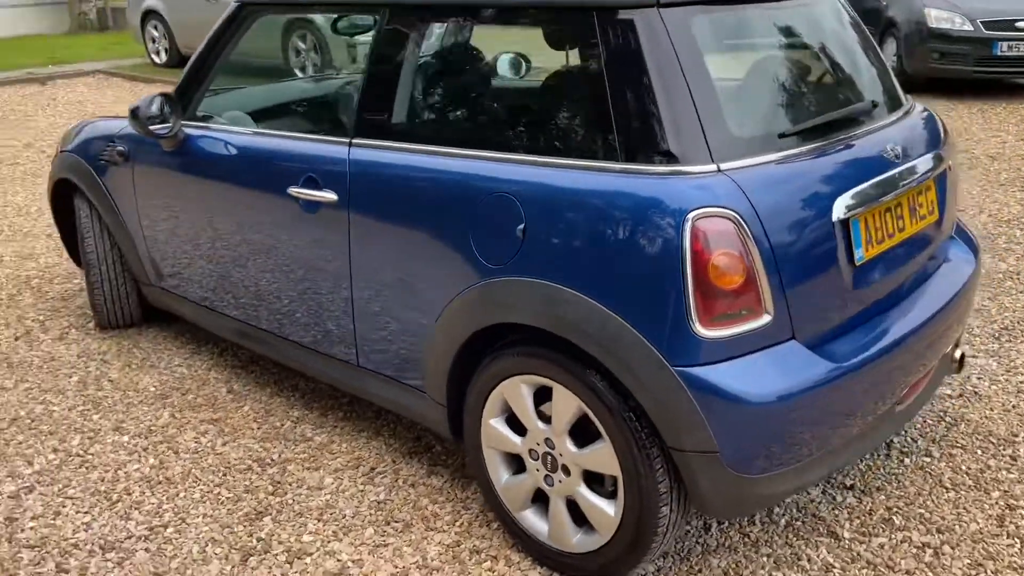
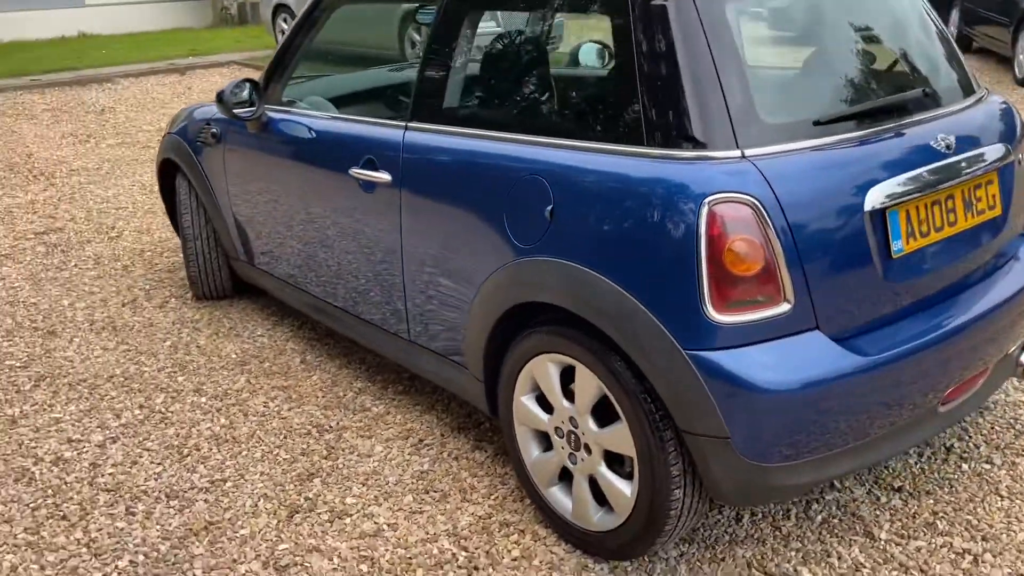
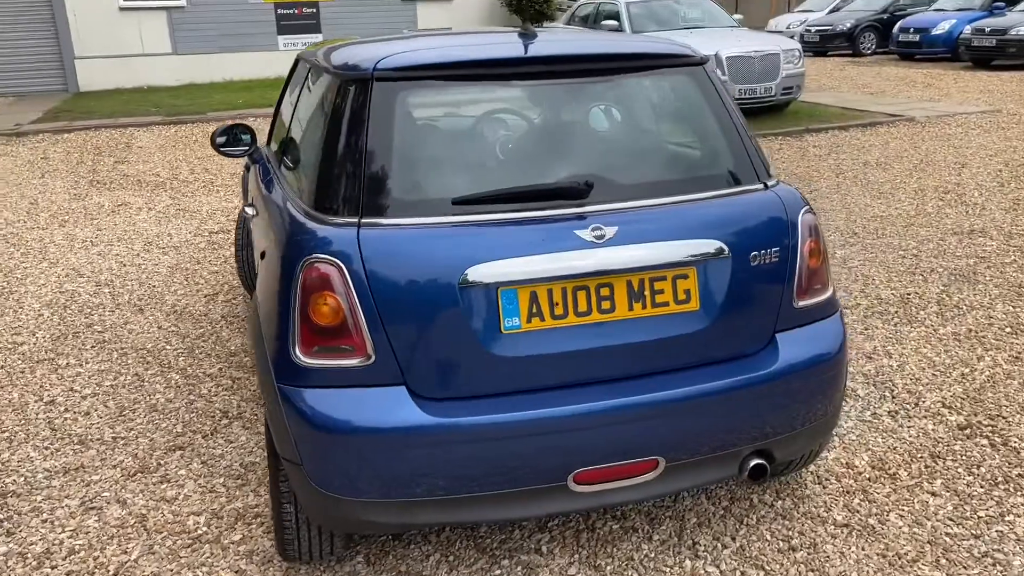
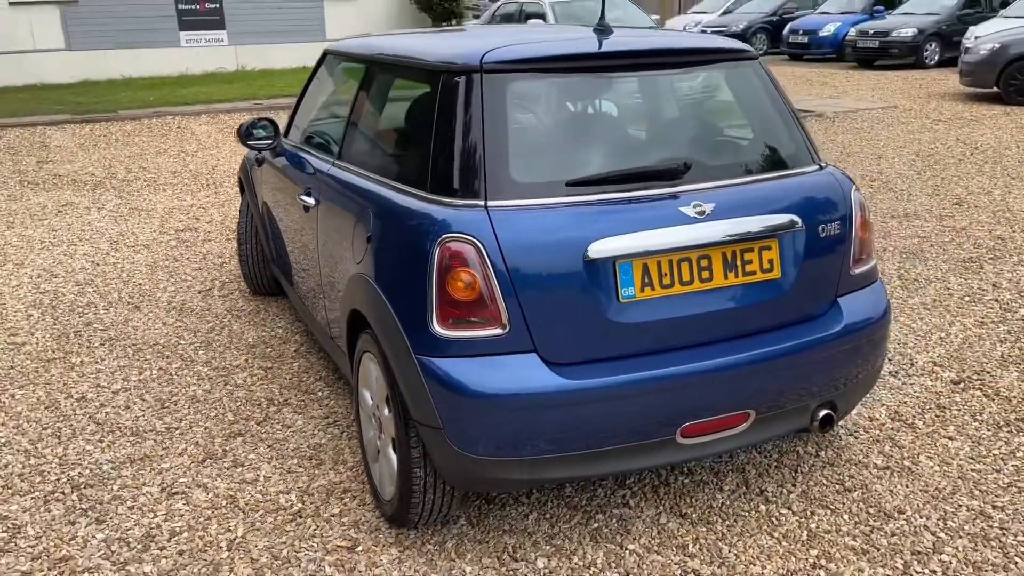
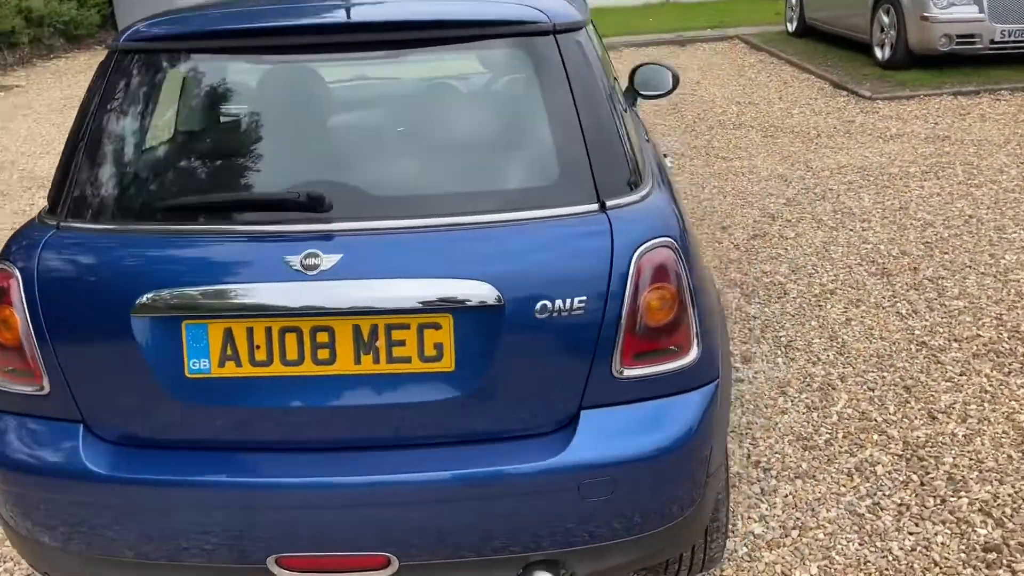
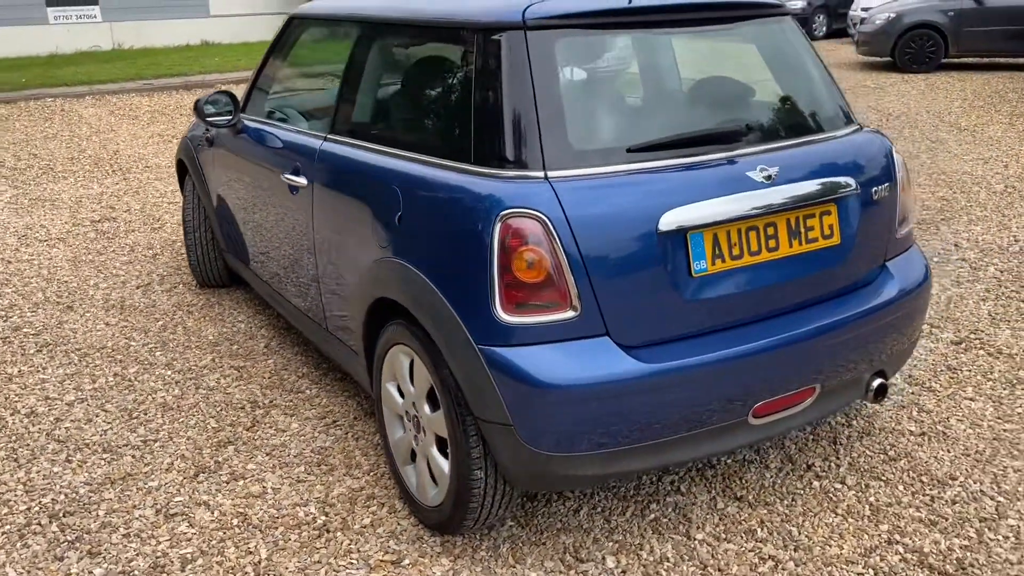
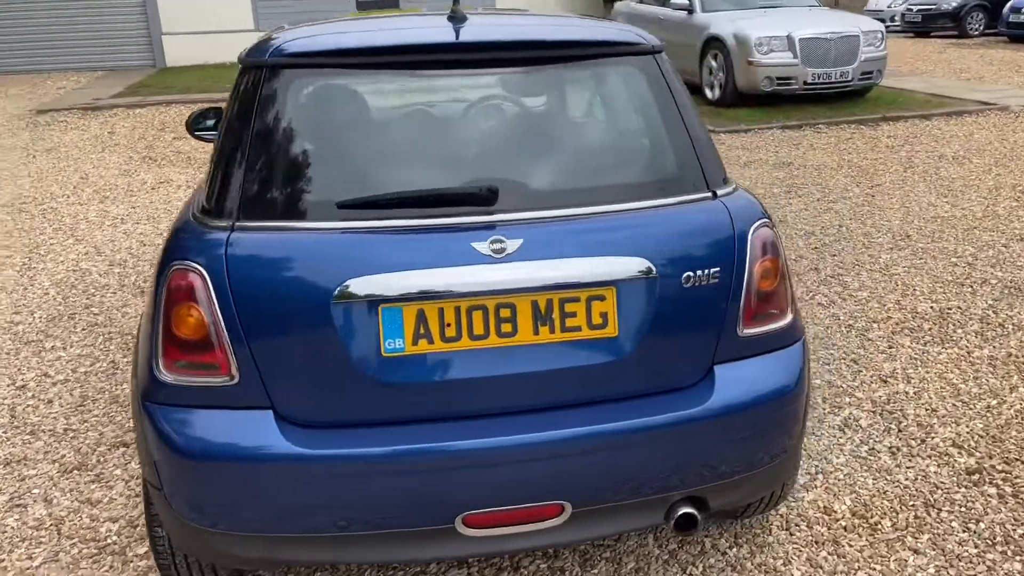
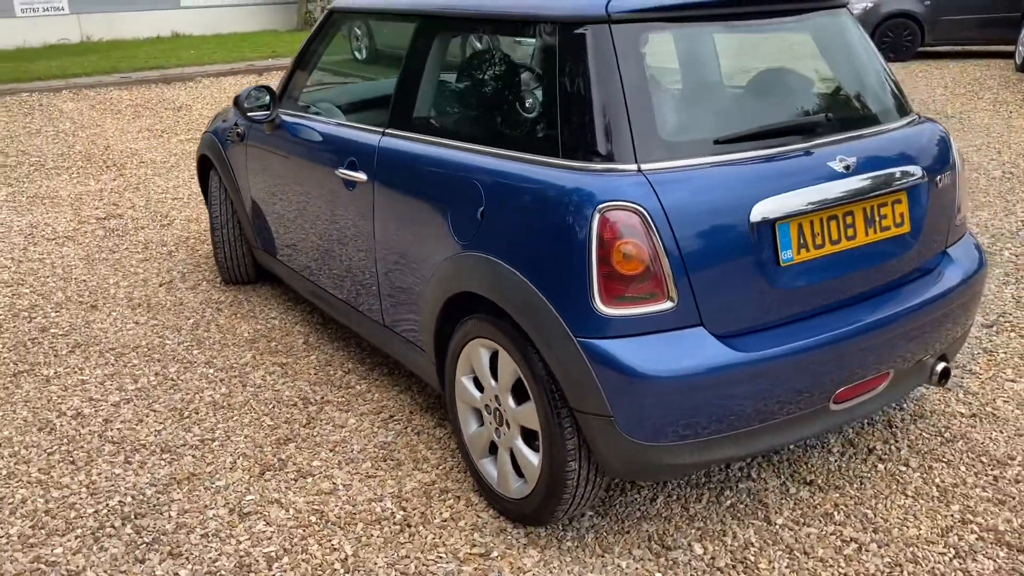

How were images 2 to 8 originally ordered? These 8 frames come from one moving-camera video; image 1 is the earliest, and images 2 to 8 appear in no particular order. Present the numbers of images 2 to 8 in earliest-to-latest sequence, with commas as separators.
2, 8, 6, 4, 3, 7, 5
